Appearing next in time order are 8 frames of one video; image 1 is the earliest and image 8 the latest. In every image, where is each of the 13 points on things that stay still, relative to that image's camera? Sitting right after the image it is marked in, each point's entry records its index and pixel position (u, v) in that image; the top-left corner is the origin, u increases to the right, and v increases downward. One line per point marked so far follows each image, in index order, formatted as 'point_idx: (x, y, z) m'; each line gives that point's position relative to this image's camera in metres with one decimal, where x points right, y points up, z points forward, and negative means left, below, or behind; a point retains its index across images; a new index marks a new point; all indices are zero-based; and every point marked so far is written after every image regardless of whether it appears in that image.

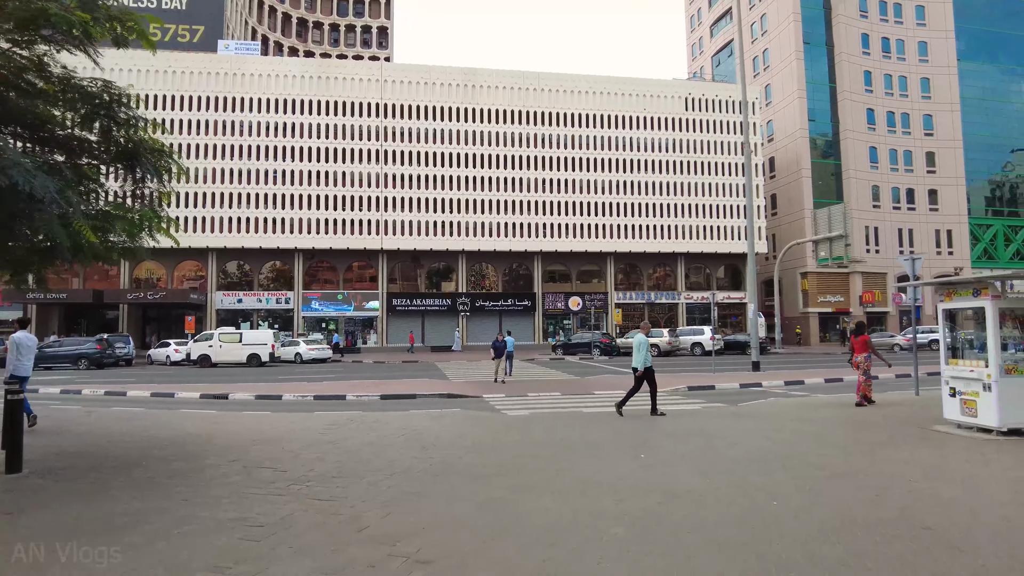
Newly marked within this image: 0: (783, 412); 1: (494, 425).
0: (+5.0, -2.3, +12.0) m
1: (-0.3, -2.3, +10.8) m
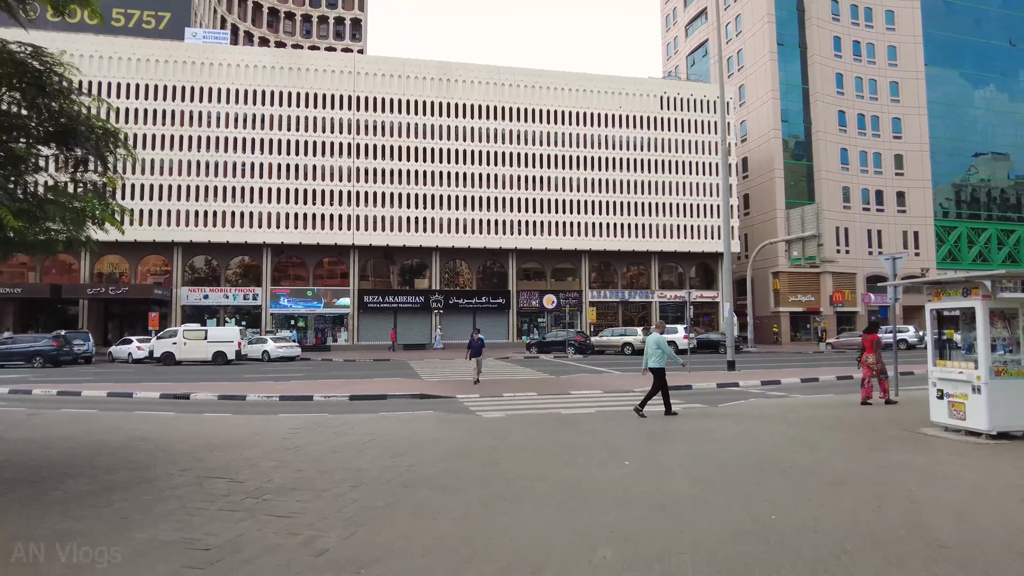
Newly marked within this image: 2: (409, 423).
0: (+4.6, -2.3, +11.7) m
1: (-0.7, -2.2, +10.3) m
2: (-1.7, -2.3, +10.9) m
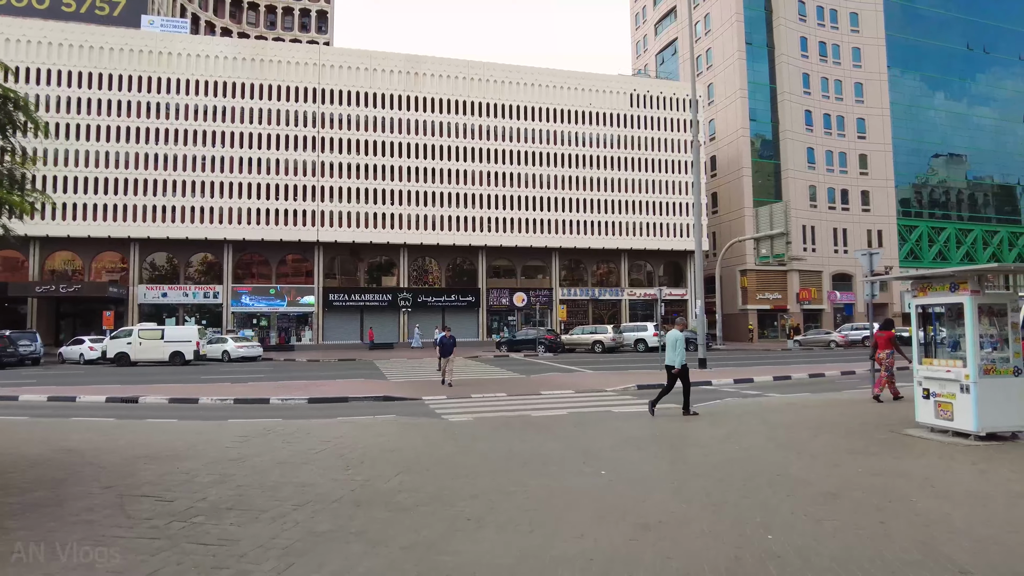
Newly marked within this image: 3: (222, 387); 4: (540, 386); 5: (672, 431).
0: (+4.0, -2.2, +11.3) m
1: (-1.2, -2.2, +9.6) m
2: (-2.2, -2.2, +10.2) m
3: (-8.6, -2.9, +19.3) m
4: (+0.8, -2.7, +17.9) m
5: (+2.3, -2.0, +9.3) m
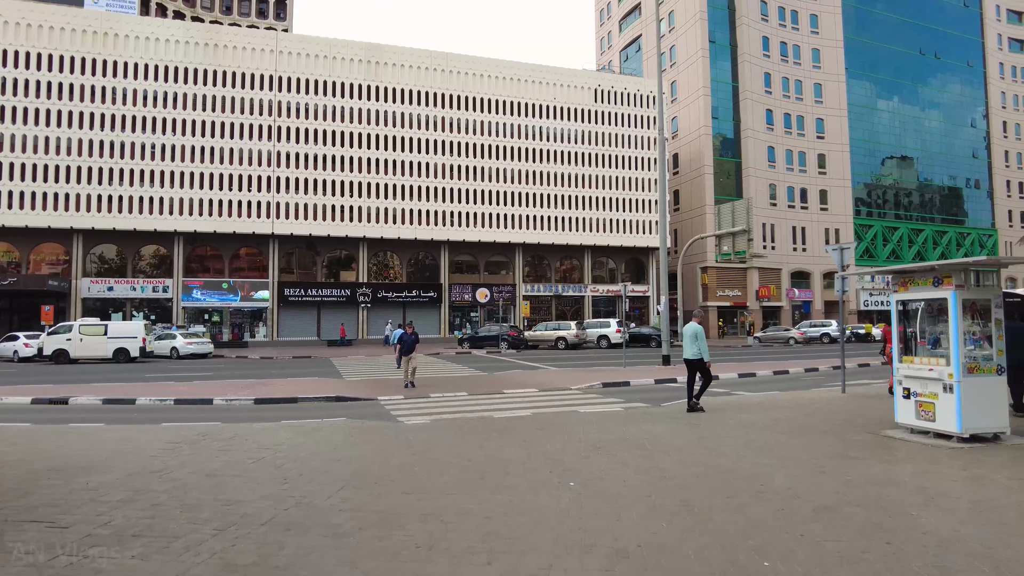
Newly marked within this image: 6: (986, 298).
0: (+3.4, -2.1, +10.8) m
1: (-1.7, -2.0, +8.9) m
2: (-2.8, -2.1, +9.3) m
3: (-9.7, -2.7, +18.1) m
4: (-0.3, -2.5, +17.2) m
5: (+1.8, -1.9, +8.7) m
6: (+5.8, -0.1, +8.0) m
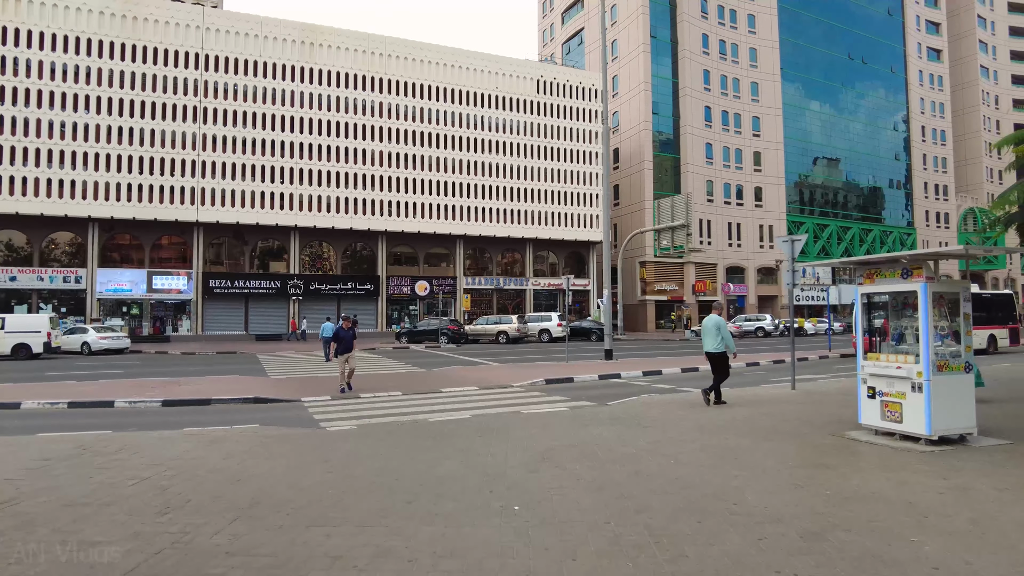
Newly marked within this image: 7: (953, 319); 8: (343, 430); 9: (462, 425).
0: (+2.4, -2.0, +10.1) m
1: (-2.5, -1.9, +7.7) m
2: (-3.6, -1.9, +8.1) m
3: (-11.2, -2.5, +16.2) m
4: (-1.8, -2.3, +16.2) m
5: (+1.0, -1.8, +7.9) m
6: (+5.1, 0.0, +7.5) m
7: (+5.1, -0.4, +7.5) m
8: (-2.5, -2.1, +9.5) m
9: (-0.8, -2.0, +9.5) m
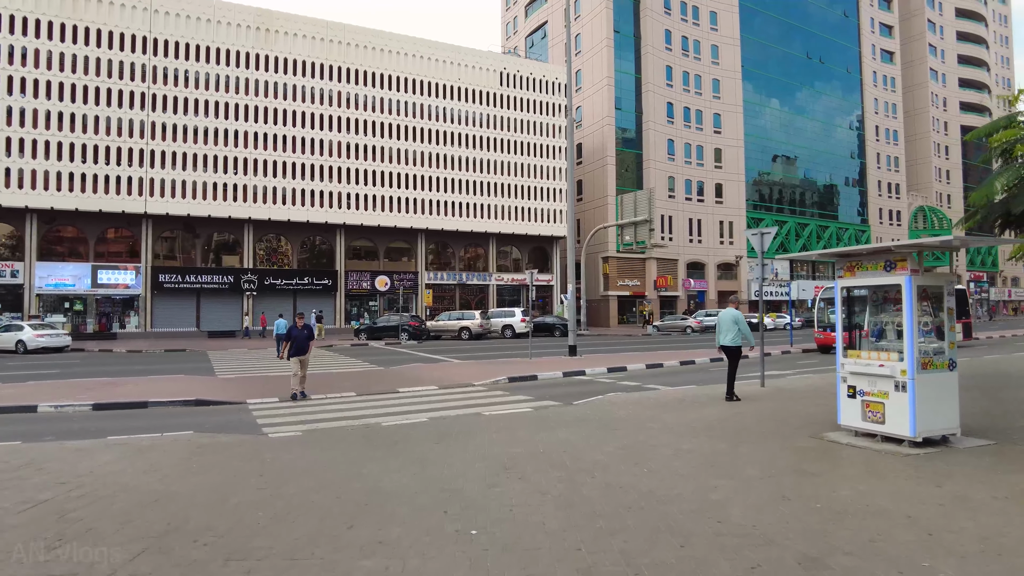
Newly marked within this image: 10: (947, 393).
0: (+1.8, -1.9, +9.6) m
1: (-2.9, -1.8, +6.9) m
2: (-4.0, -1.8, +7.2) m
3: (-12.1, -2.3, +14.9) m
4: (-2.7, -2.2, +15.4) m
5: (+0.5, -1.8, +7.3) m
6: (+4.7, 0.0, +7.1) m
7: (+4.7, -0.3, +7.2) m
8: (-3.0, -2.0, +8.7) m
9: (-1.3, -1.9, +8.8) m
10: (+4.7, -1.1, +7.1) m
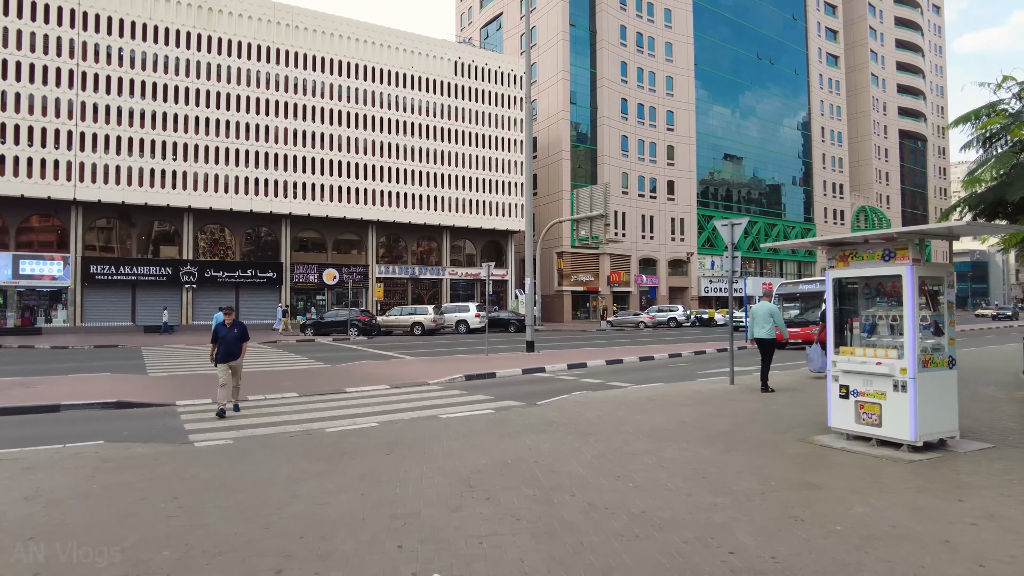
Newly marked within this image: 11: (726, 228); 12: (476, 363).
0: (+1.3, -1.8, +8.9) m
1: (-3.2, -1.7, +5.9) m
2: (-4.4, -1.7, +6.1) m
3: (-13.0, -2.1, +13.1) m
4: (-3.7, -2.0, +14.4) m
5: (+0.2, -1.6, +6.5) m
6: (+4.3, +0.1, +6.6) m
7: (+4.3, -0.2, +6.6) m
8: (-3.5, -1.8, +7.6) m
9: (-1.8, -1.8, +7.9) m
10: (+4.3, -1.1, +6.5) m
11: (+4.7, +1.3, +15.3) m
12: (-0.9, -2.0, +17.7) m
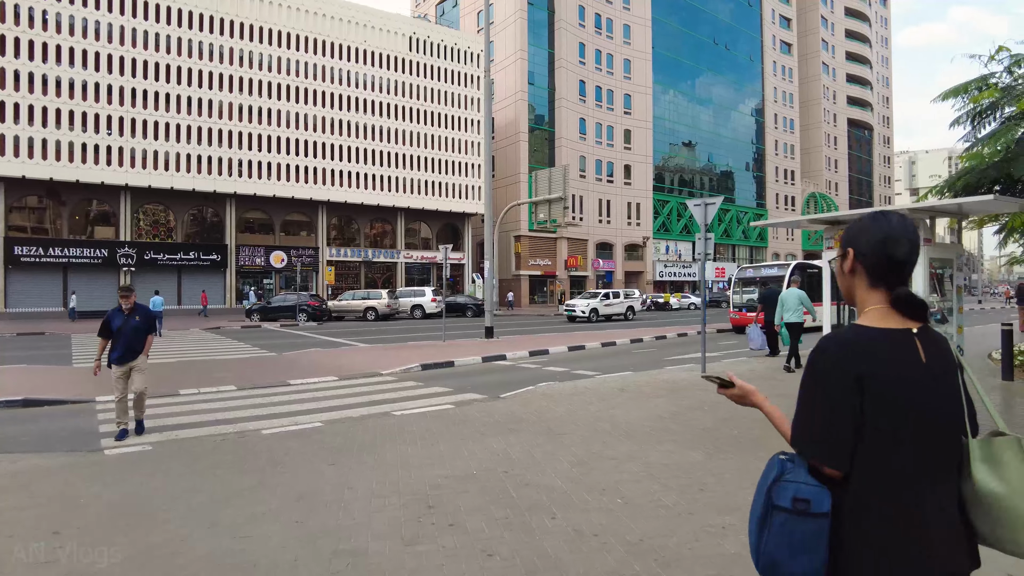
0: (+0.8, -1.5, +8.1) m
1: (-3.5, -1.6, +4.8) m
2: (-4.7, -1.6, +4.9) m
3: (-13.7, -1.8, +11.4) m
4: (-4.5, -1.6, +13.3) m
5: (-0.1, -1.5, +5.7) m
6: (+4.0, +0.3, +6.0) m
7: (+4.0, 0.0, +6.0) m
8: (-3.8, -1.7, +6.5) m
9: (-2.2, -1.6, +6.9) m
10: (+4.0, -0.9, +6.0) m
11: (+3.8, +1.7, +14.7) m
12: (-2.0, -1.6, +16.8) m
